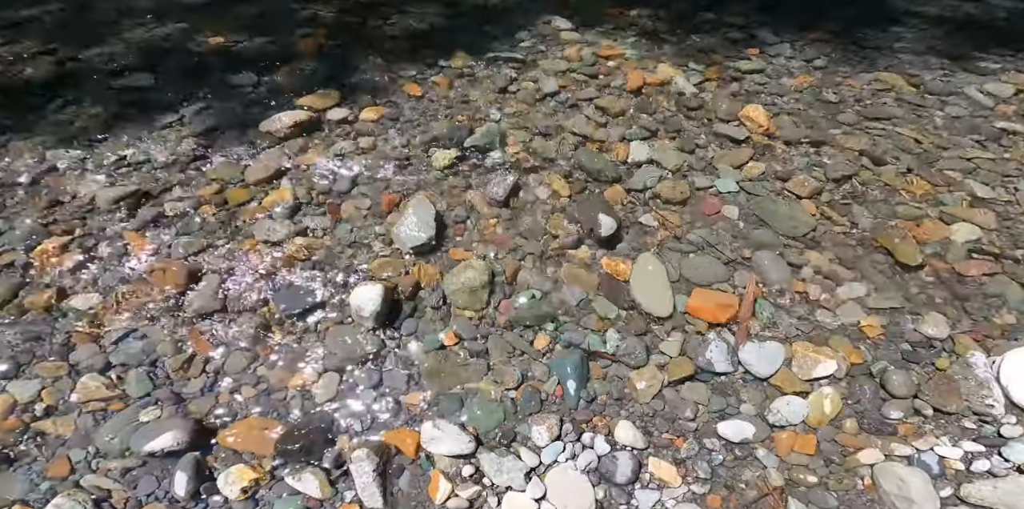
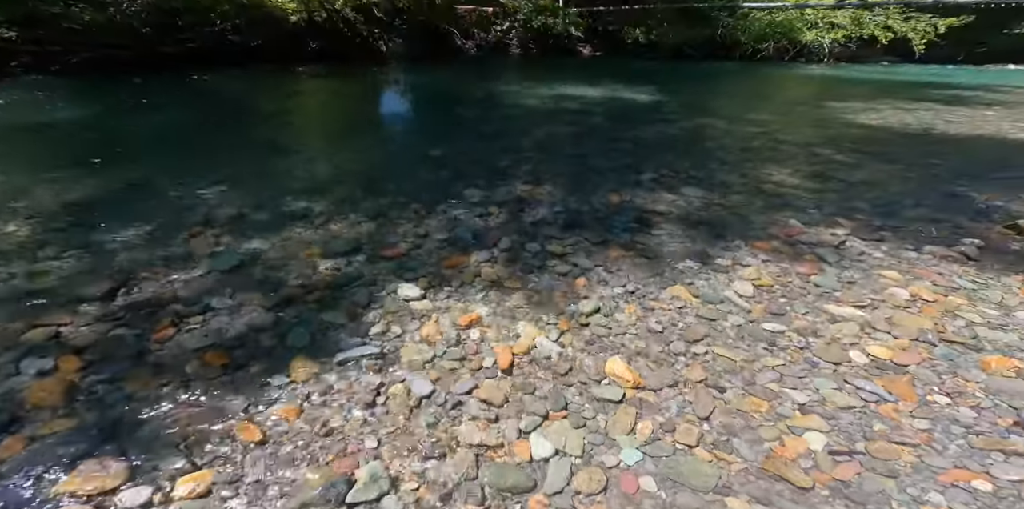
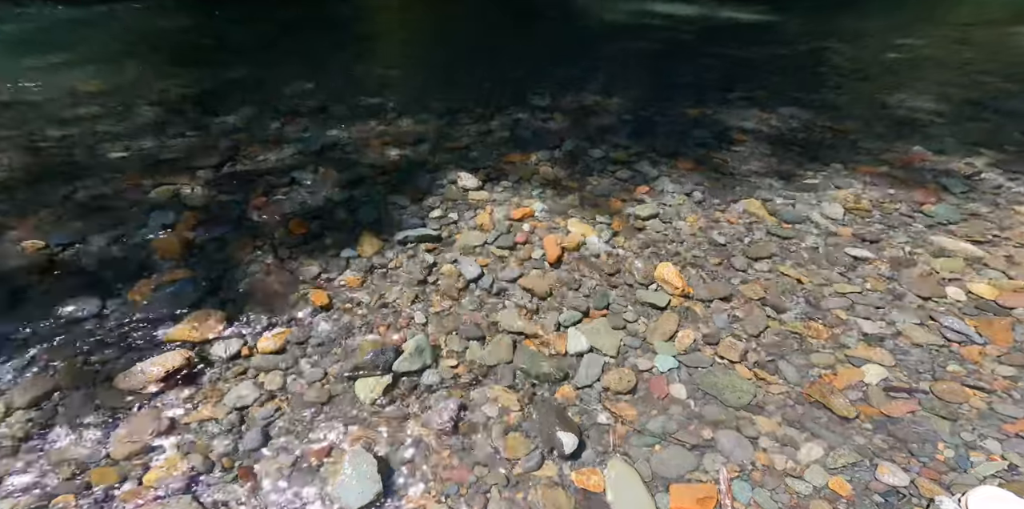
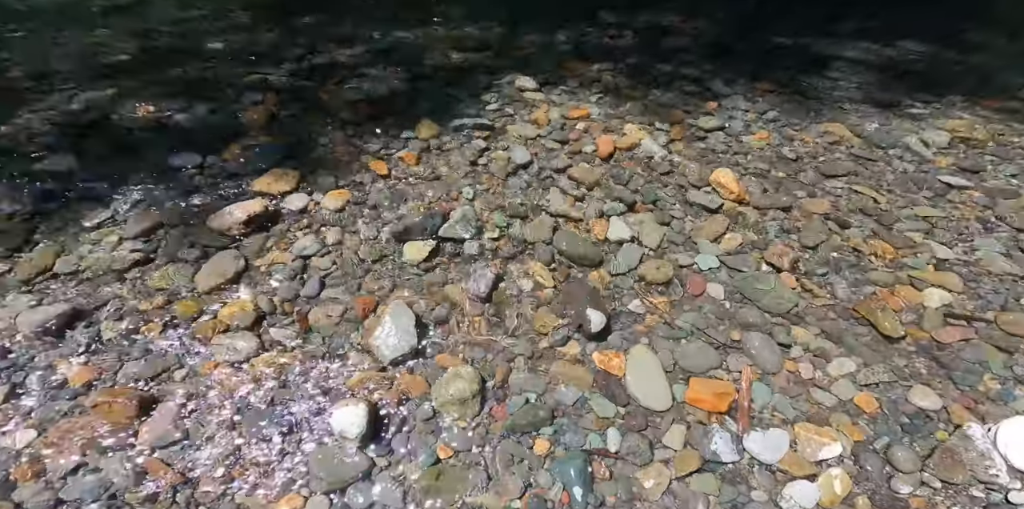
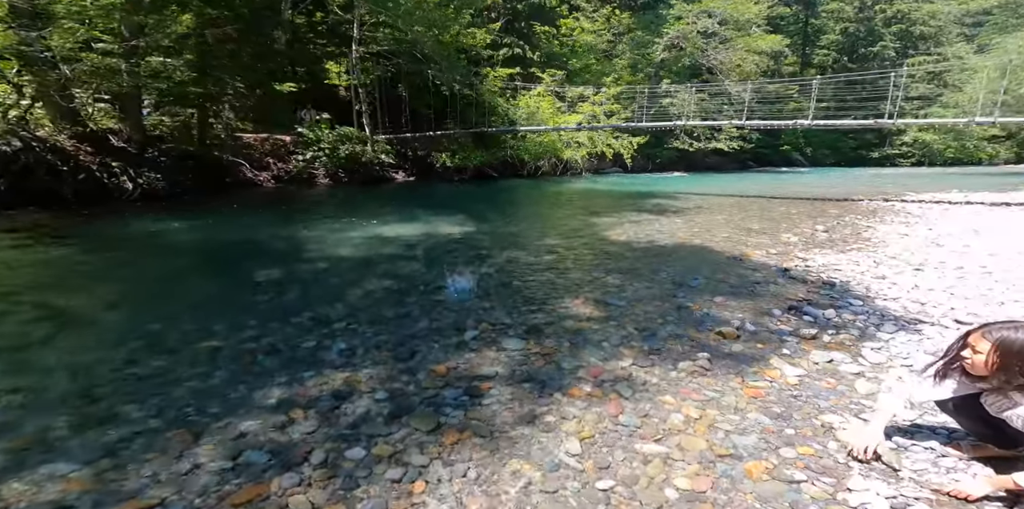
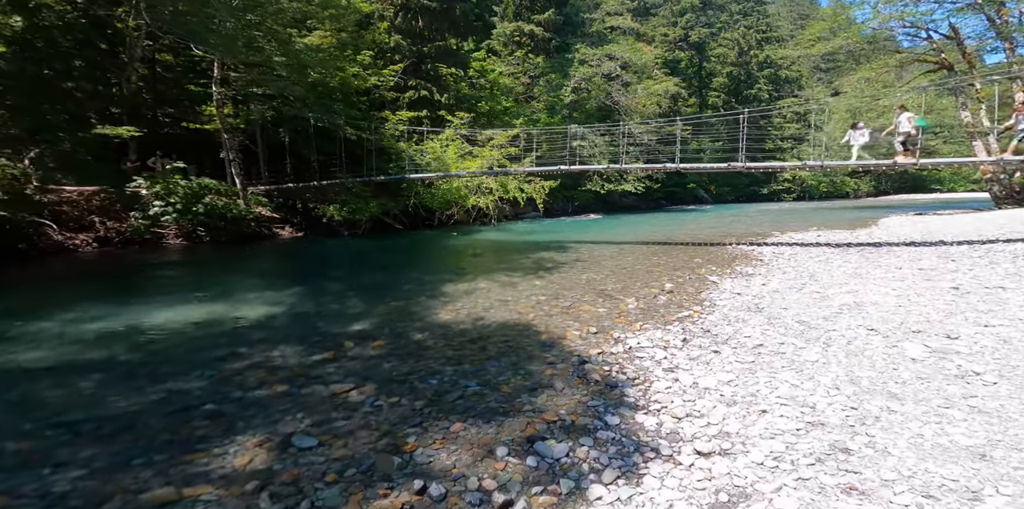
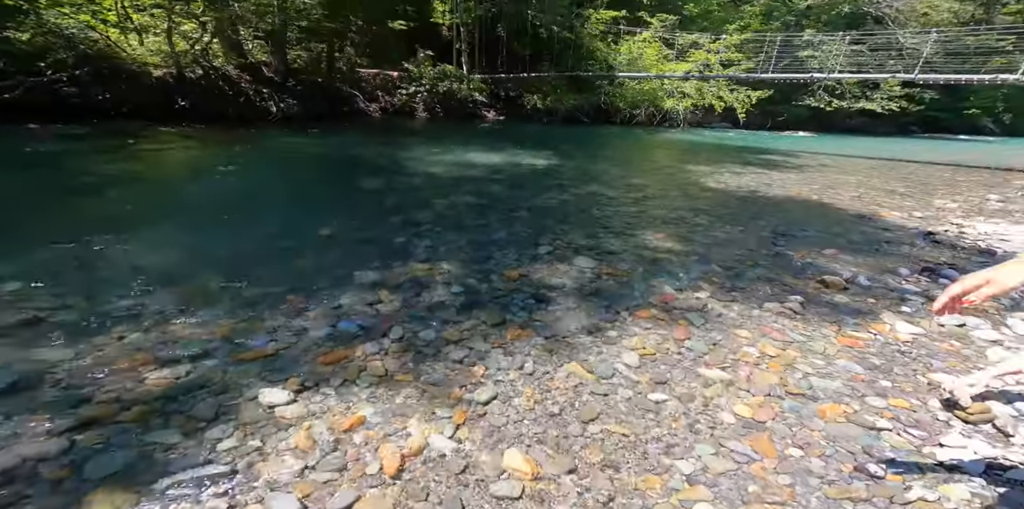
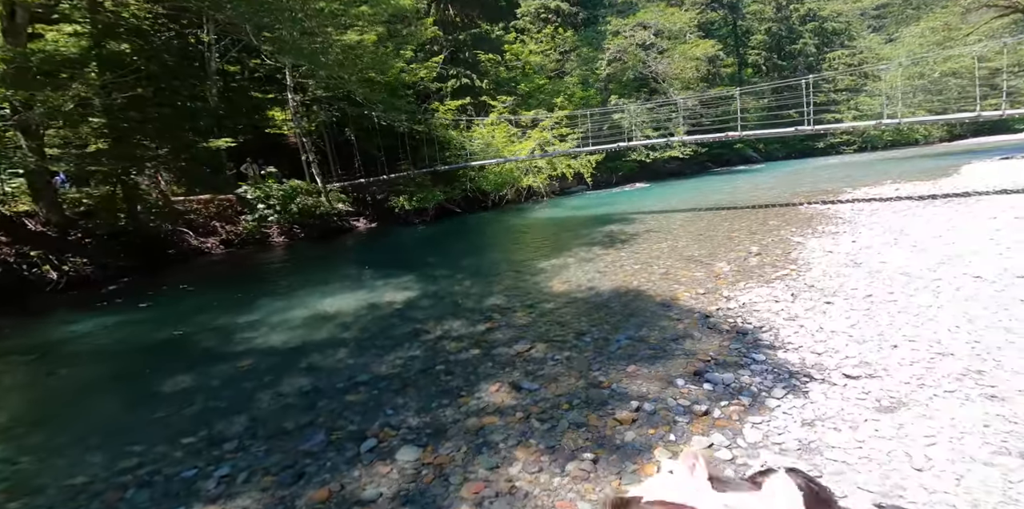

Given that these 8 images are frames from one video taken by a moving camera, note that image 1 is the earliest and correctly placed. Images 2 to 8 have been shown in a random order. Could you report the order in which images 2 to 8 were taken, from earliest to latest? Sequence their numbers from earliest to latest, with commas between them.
4, 3, 2, 7, 5, 8, 6
